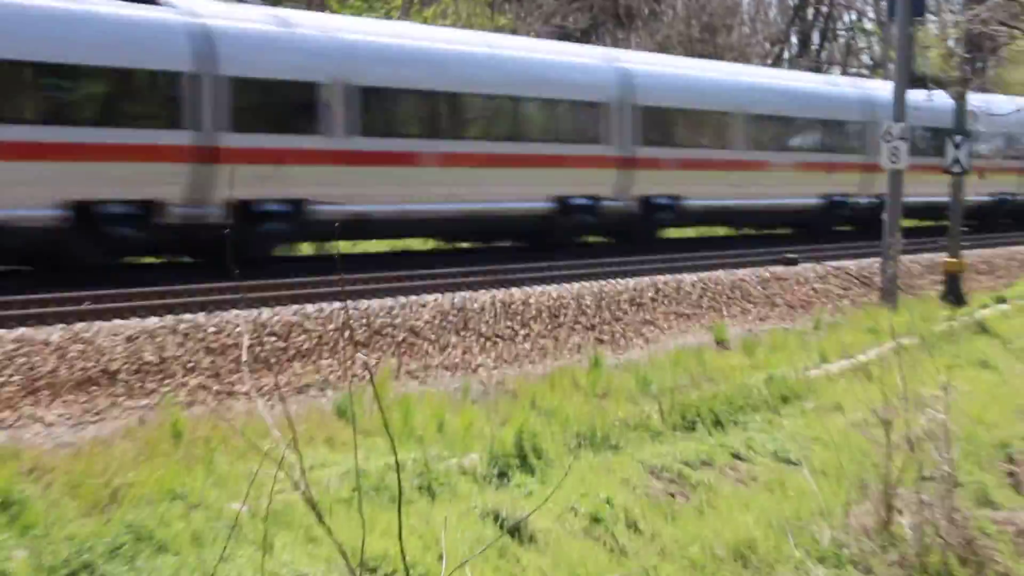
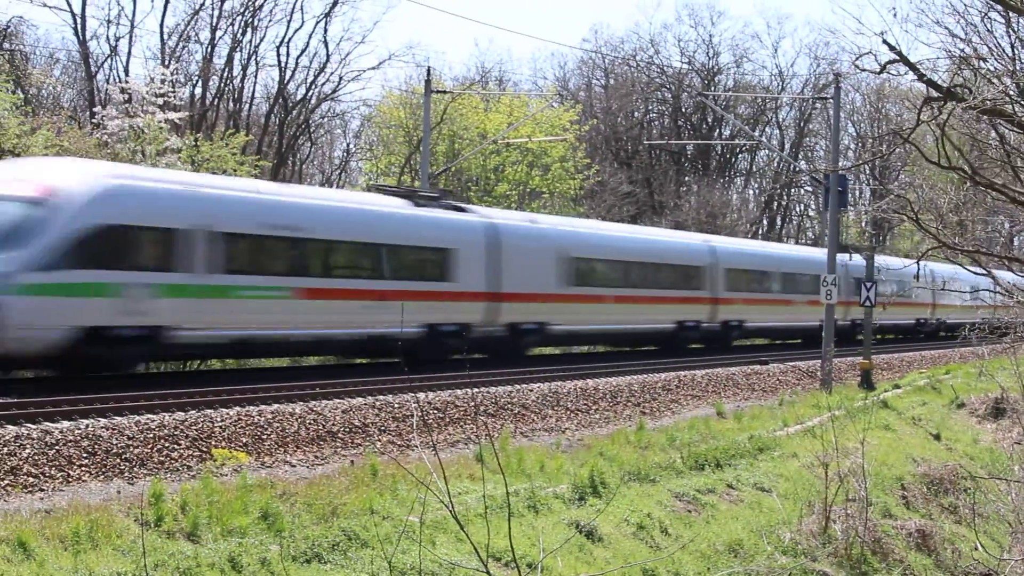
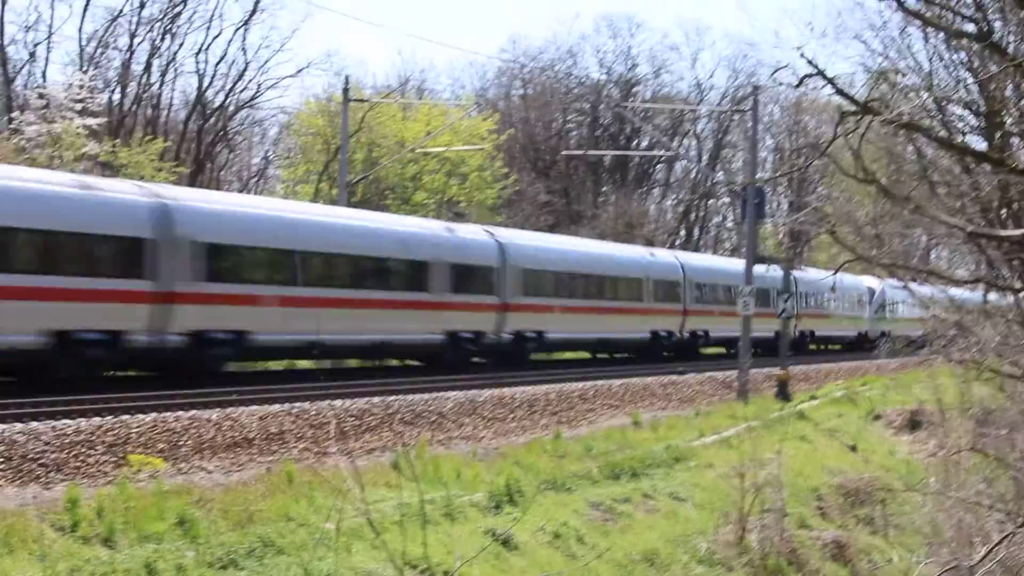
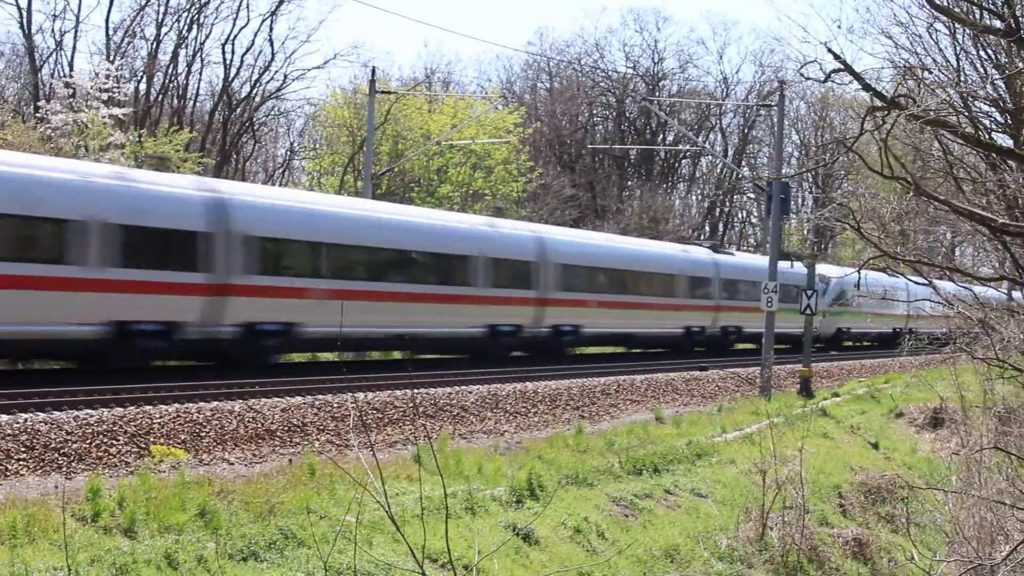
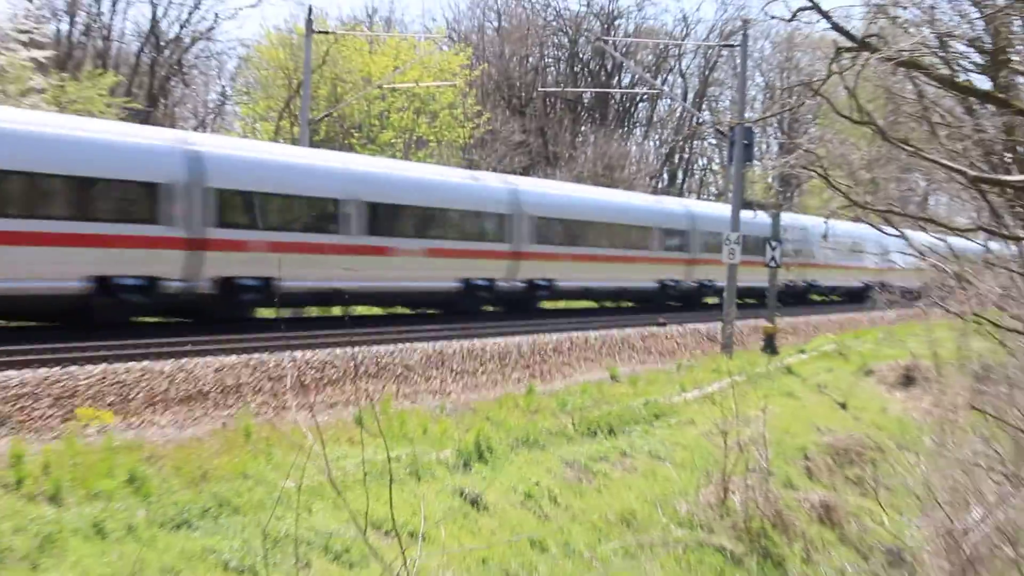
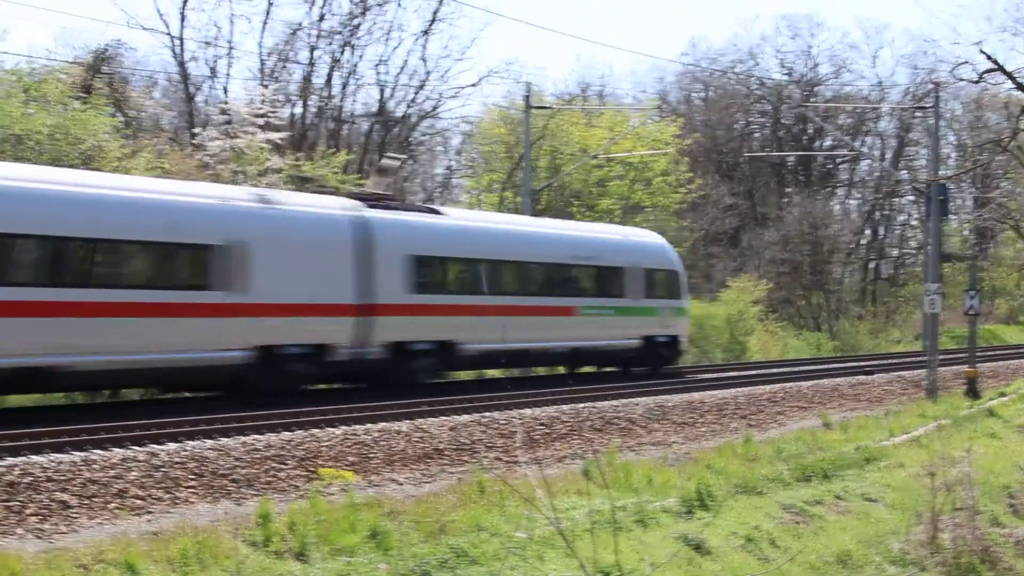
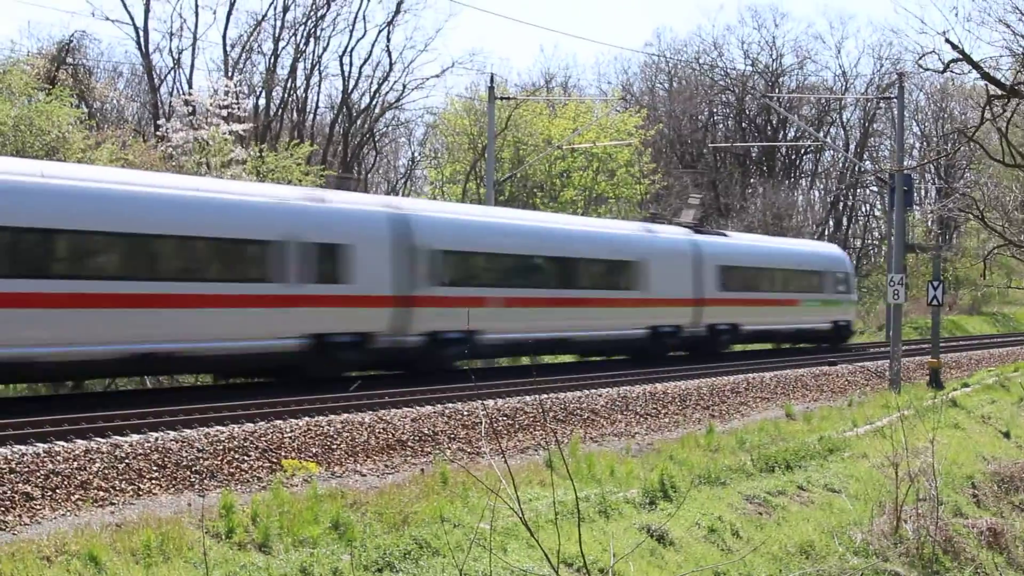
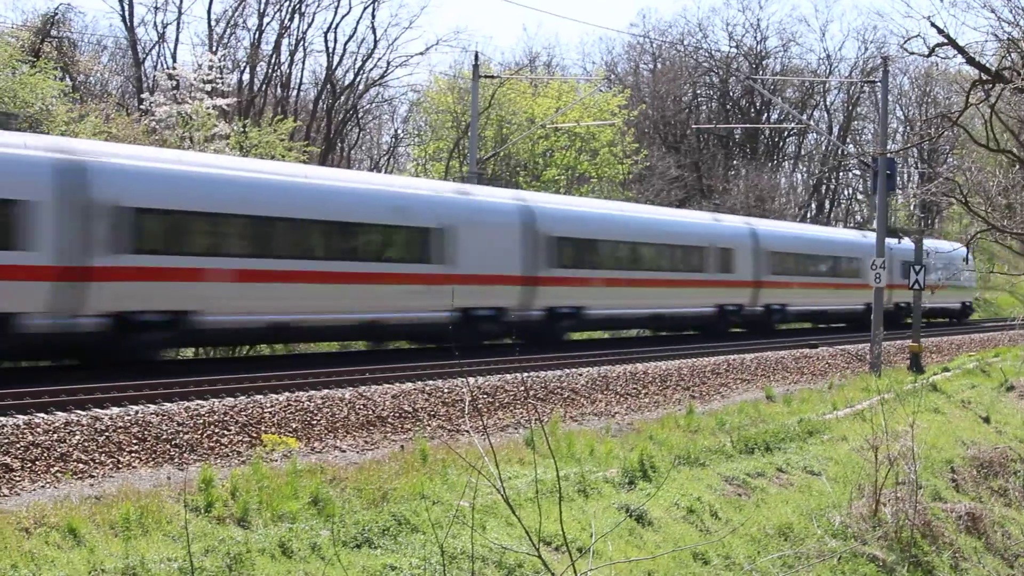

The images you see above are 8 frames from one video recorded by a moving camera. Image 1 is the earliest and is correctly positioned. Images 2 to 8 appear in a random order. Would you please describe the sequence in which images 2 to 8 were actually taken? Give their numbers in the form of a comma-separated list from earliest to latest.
5, 3, 4, 2, 8, 7, 6
